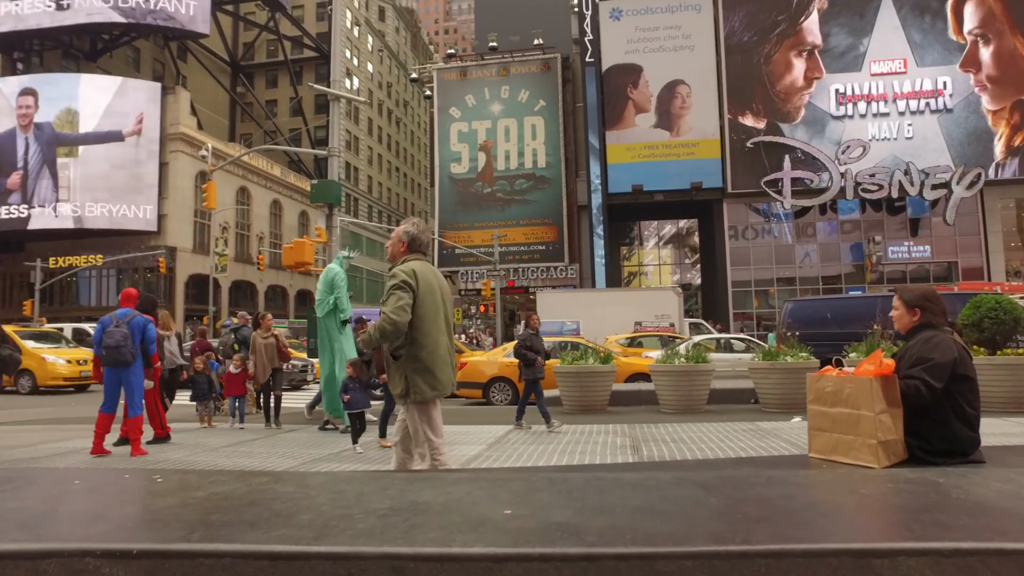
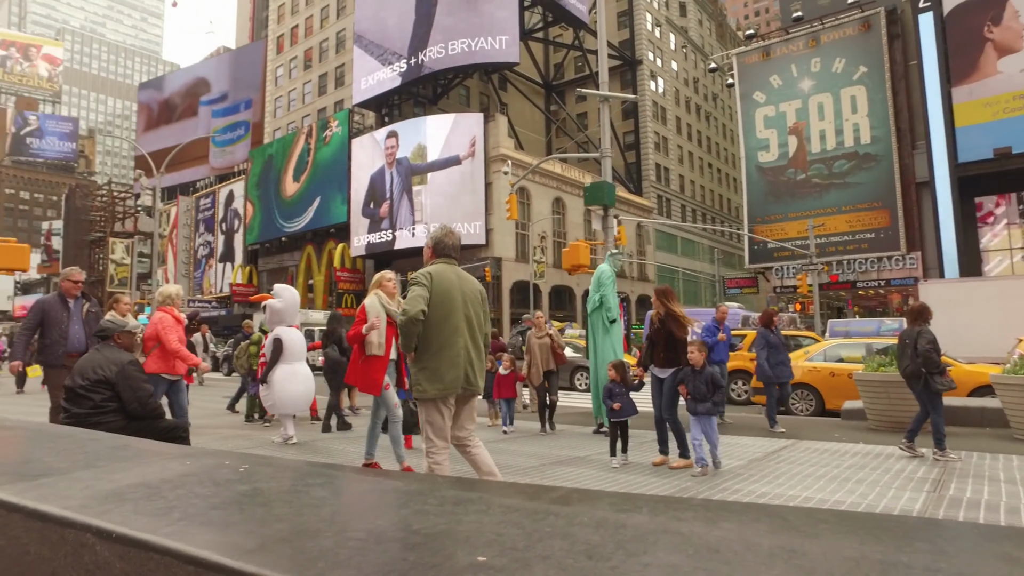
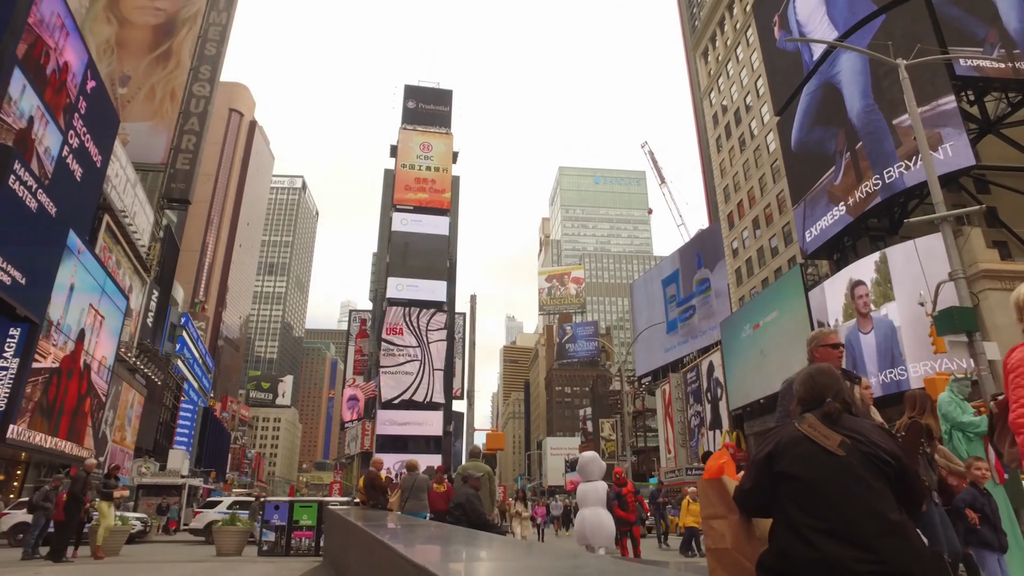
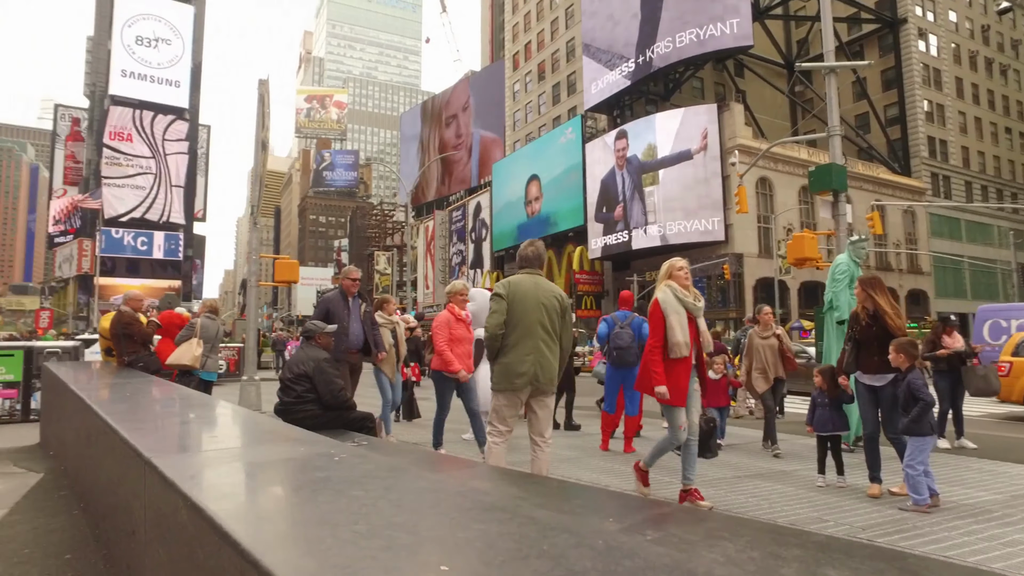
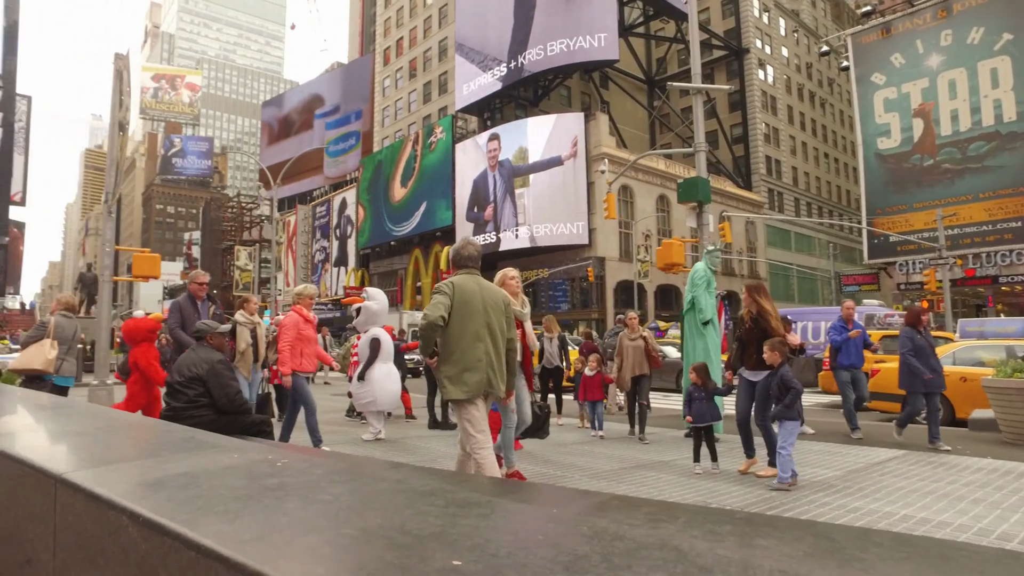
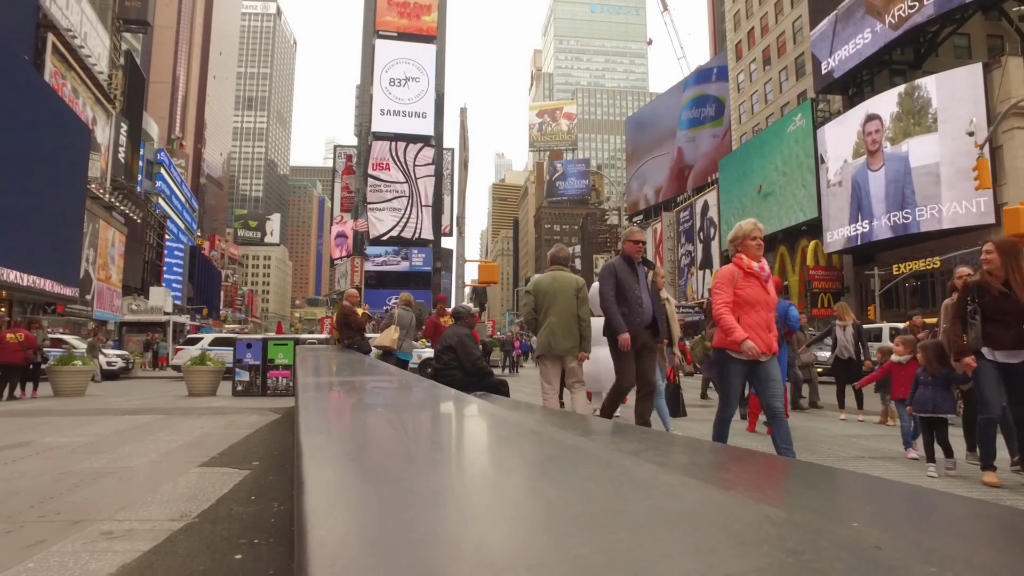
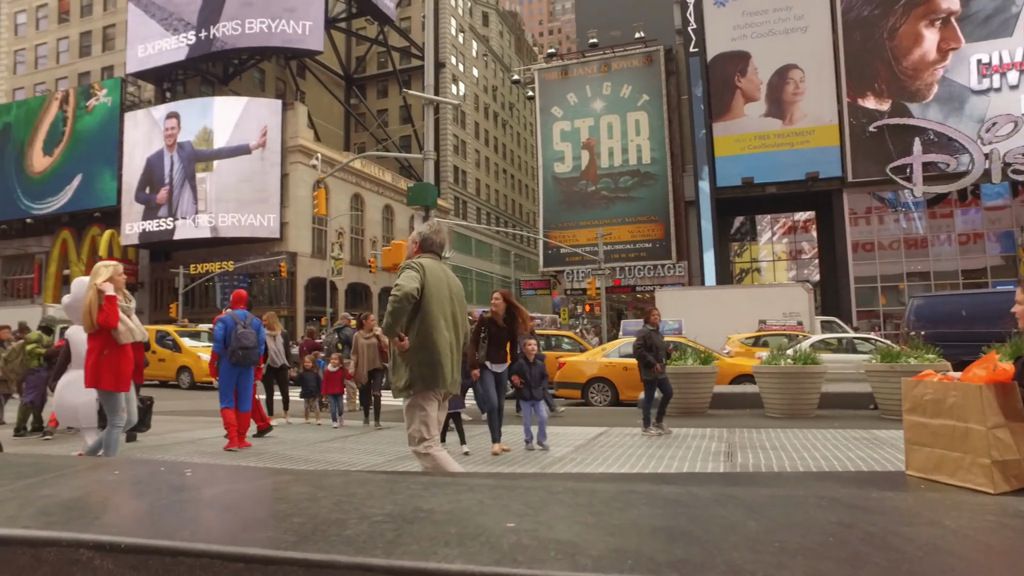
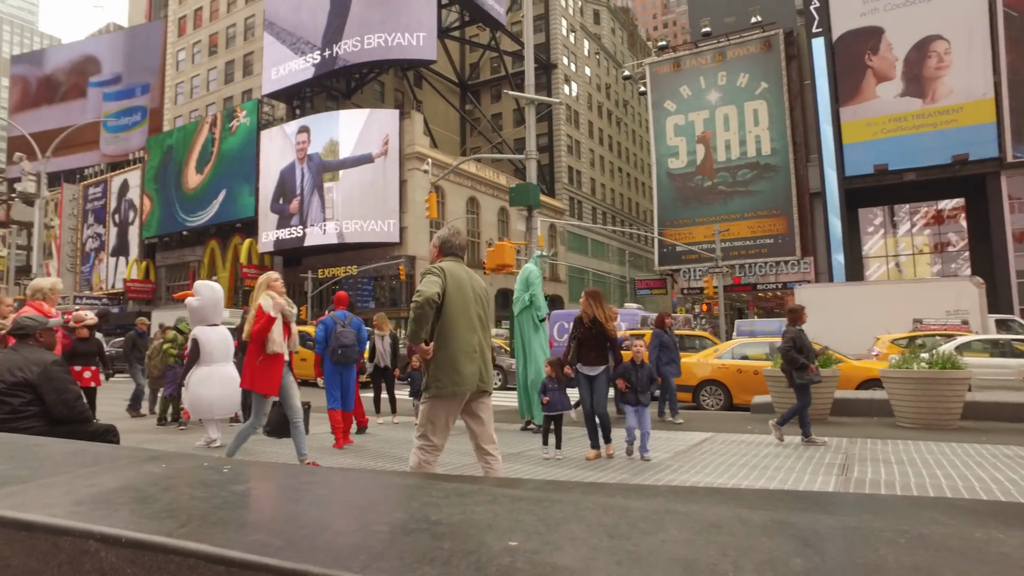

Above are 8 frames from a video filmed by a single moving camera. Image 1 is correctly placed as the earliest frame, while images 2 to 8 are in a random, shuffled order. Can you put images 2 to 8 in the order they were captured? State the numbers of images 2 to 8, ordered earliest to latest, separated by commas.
7, 8, 2, 5, 4, 6, 3
